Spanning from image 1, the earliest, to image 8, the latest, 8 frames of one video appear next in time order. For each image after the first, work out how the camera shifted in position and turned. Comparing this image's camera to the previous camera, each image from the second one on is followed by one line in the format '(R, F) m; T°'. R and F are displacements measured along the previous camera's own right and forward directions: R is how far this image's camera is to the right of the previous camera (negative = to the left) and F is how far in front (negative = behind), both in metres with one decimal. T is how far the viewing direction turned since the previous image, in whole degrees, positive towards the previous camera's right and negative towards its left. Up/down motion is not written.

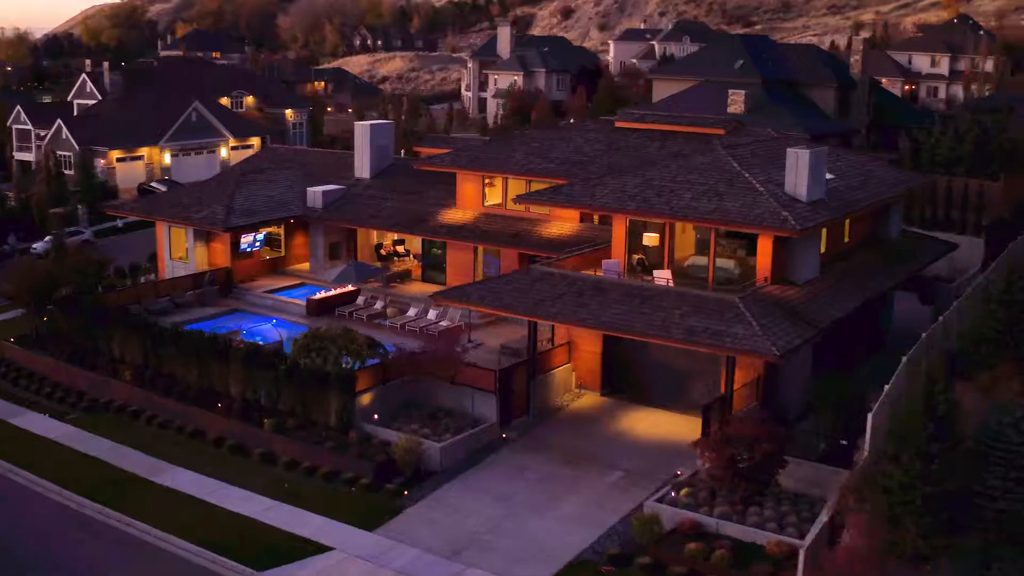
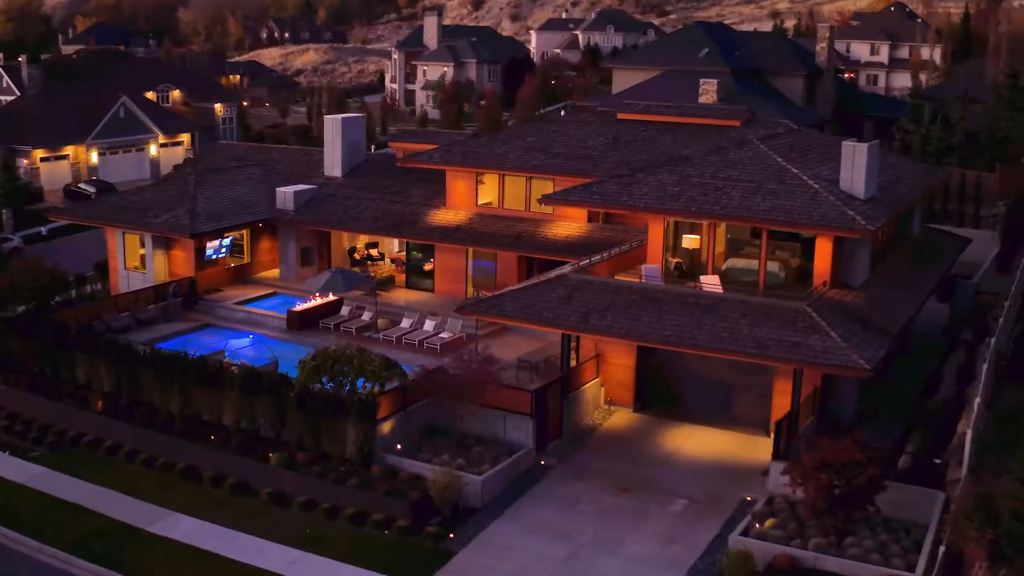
(-3.4, +3.1) m; +5°
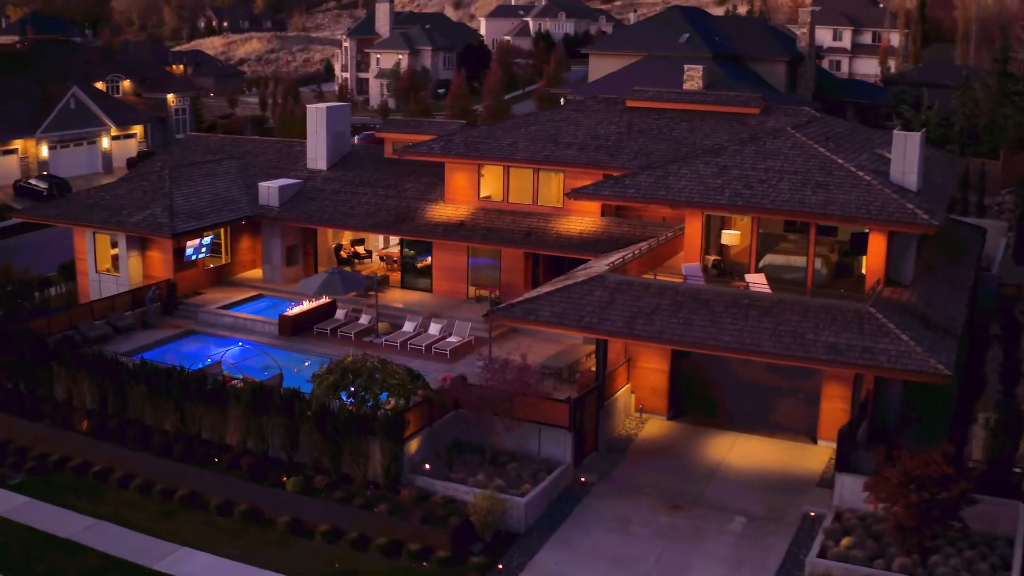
(-2.3, +2.2) m; +3°
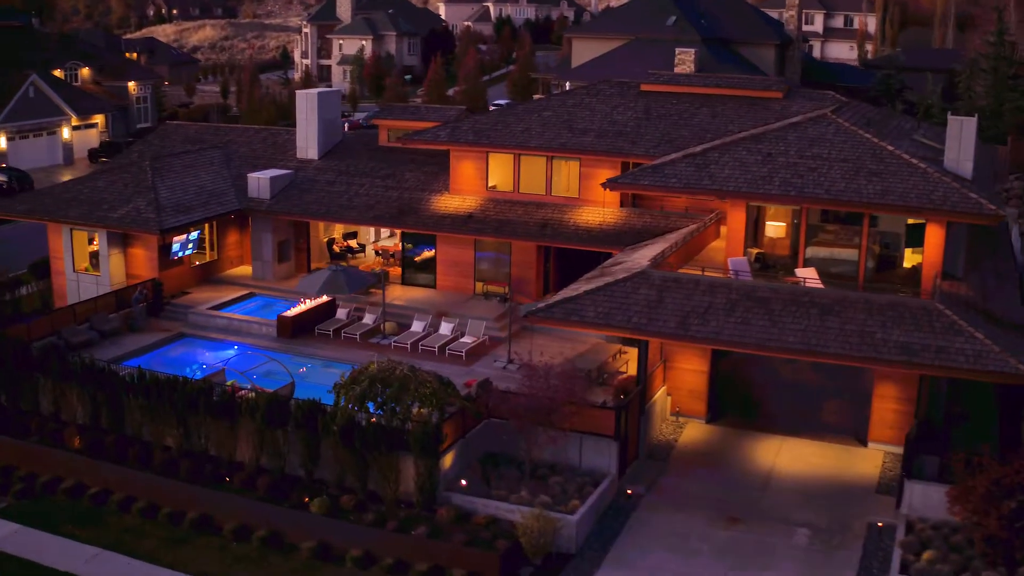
(-2.0, +1.9) m; +3°
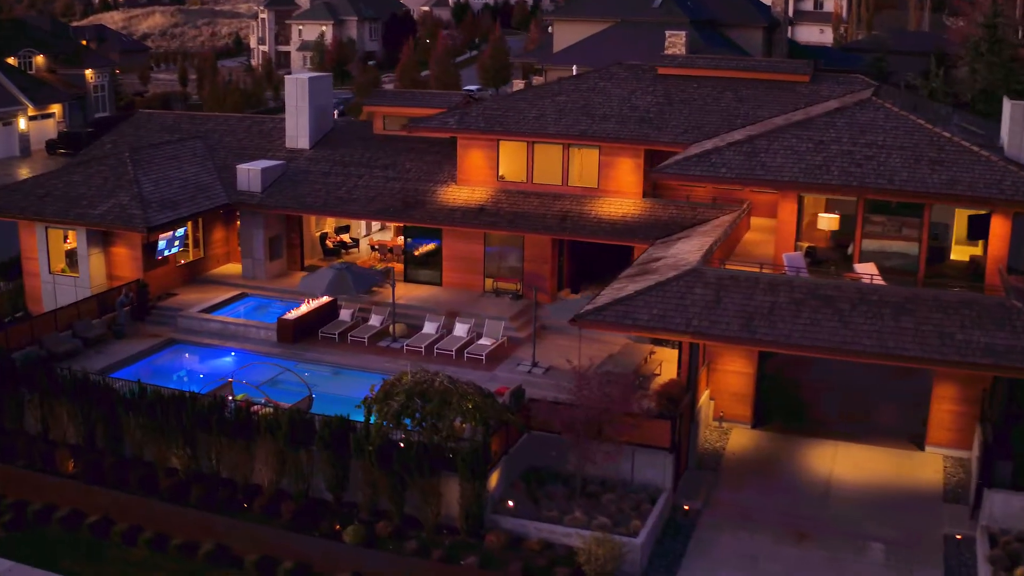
(-2.0, +2.0) m; +3°
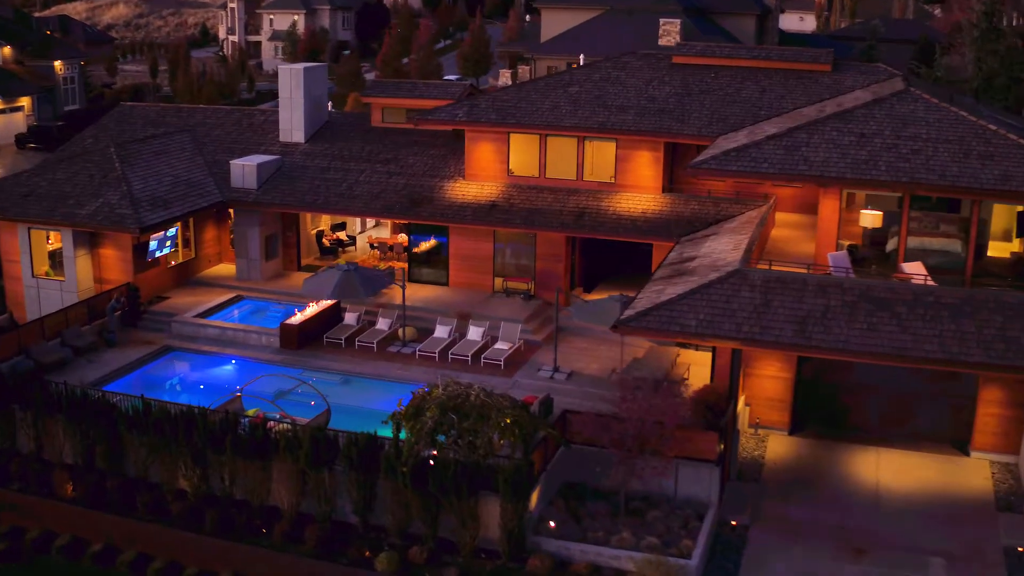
(-1.4, +1.4) m; +2°
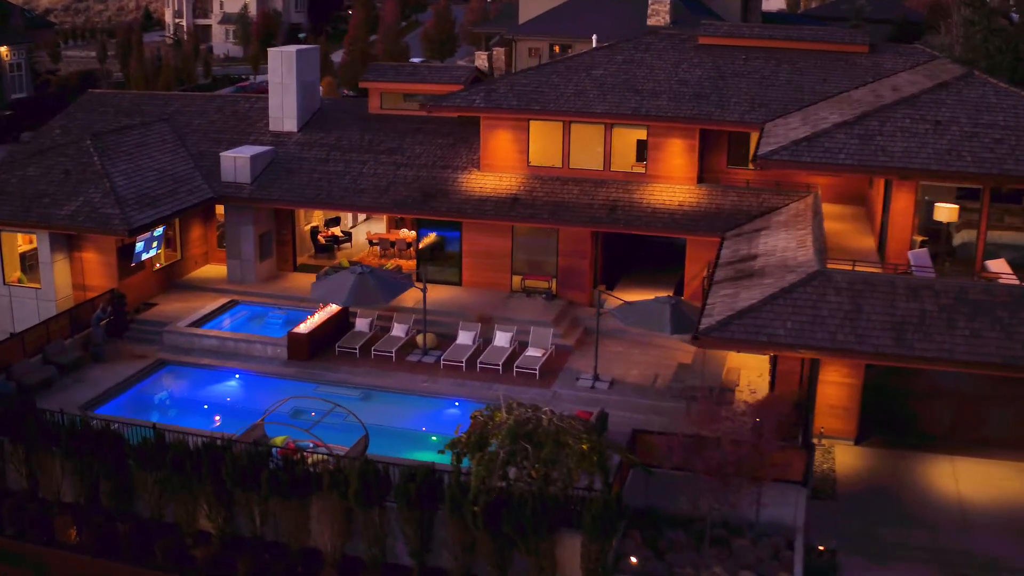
(-2.1, +2.2) m; +3°
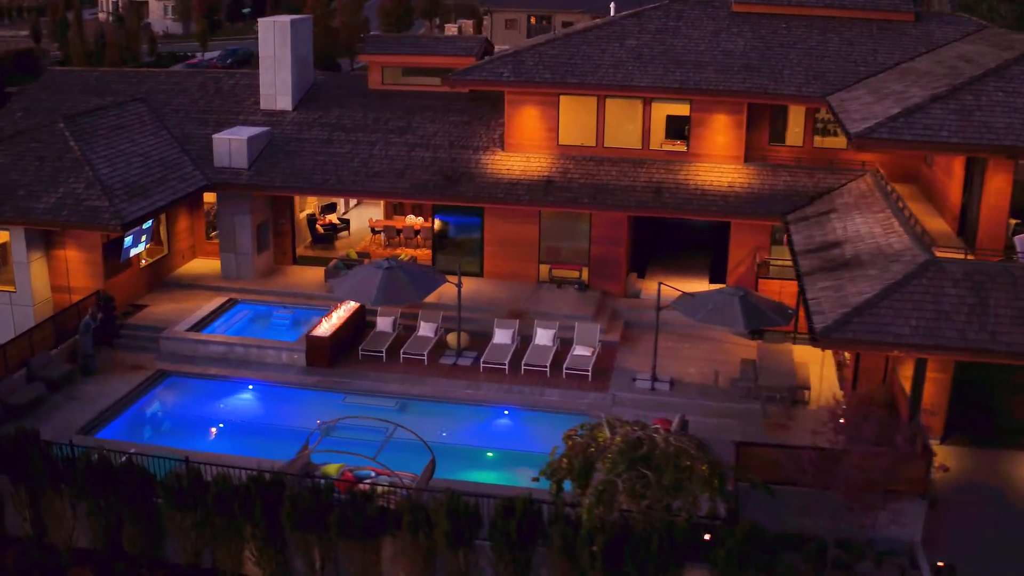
(-2.5, +2.4) m; +4°
